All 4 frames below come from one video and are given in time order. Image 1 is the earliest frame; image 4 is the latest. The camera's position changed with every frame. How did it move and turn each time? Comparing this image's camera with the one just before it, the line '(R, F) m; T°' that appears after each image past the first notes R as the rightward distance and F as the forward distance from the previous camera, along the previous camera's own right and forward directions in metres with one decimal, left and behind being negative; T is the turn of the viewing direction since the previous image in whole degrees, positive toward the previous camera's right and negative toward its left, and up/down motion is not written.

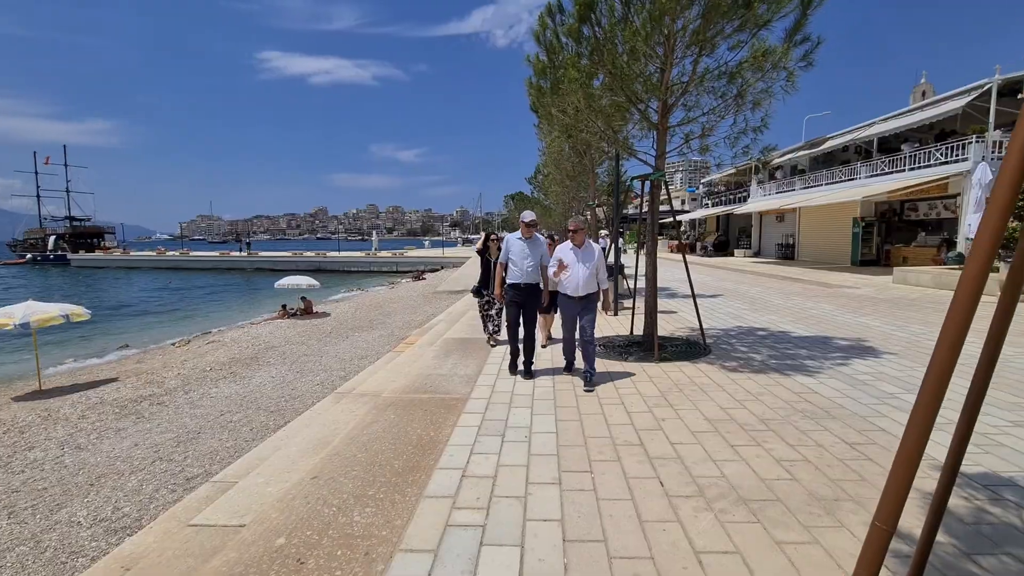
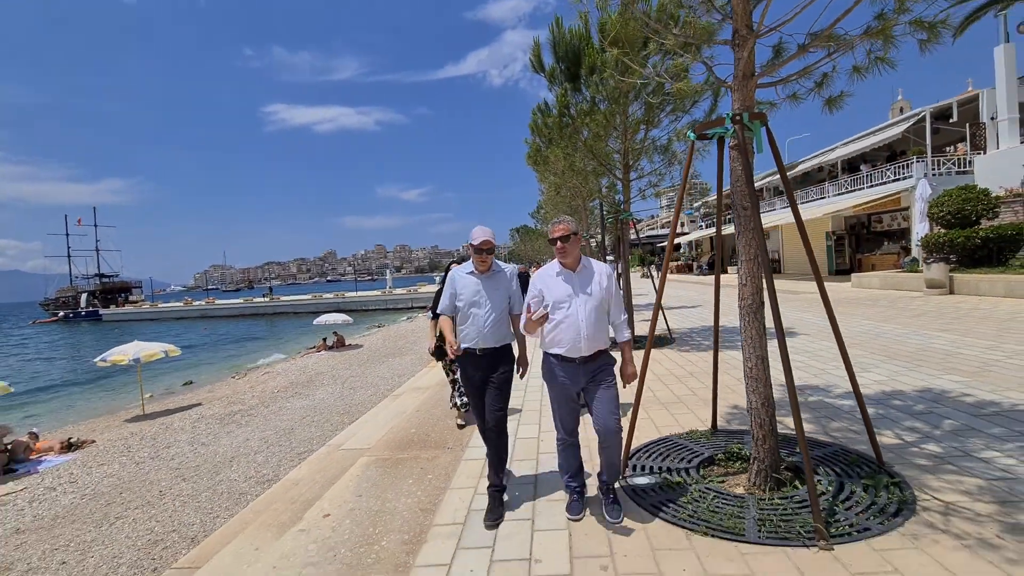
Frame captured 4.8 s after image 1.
(-0.1, -2.3) m; -1°
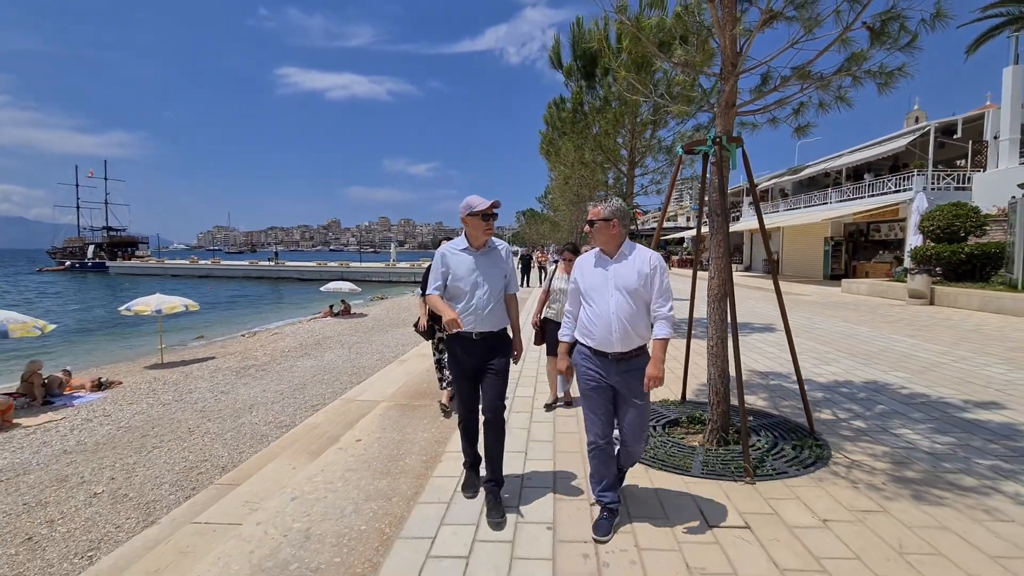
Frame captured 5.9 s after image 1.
(-0.1, -0.7) m; 0°
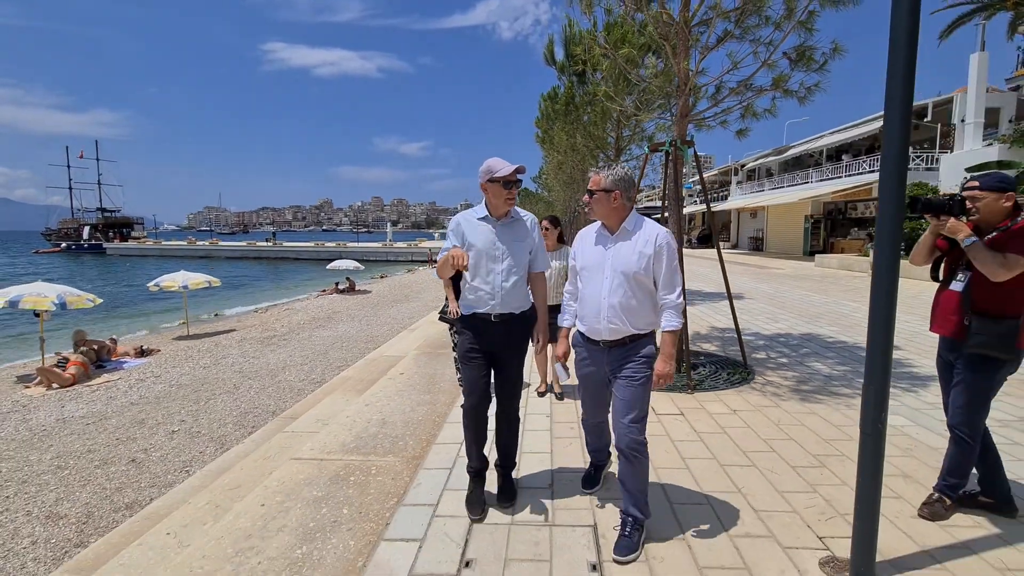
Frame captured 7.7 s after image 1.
(-0.1, -1.2) m; +1°
